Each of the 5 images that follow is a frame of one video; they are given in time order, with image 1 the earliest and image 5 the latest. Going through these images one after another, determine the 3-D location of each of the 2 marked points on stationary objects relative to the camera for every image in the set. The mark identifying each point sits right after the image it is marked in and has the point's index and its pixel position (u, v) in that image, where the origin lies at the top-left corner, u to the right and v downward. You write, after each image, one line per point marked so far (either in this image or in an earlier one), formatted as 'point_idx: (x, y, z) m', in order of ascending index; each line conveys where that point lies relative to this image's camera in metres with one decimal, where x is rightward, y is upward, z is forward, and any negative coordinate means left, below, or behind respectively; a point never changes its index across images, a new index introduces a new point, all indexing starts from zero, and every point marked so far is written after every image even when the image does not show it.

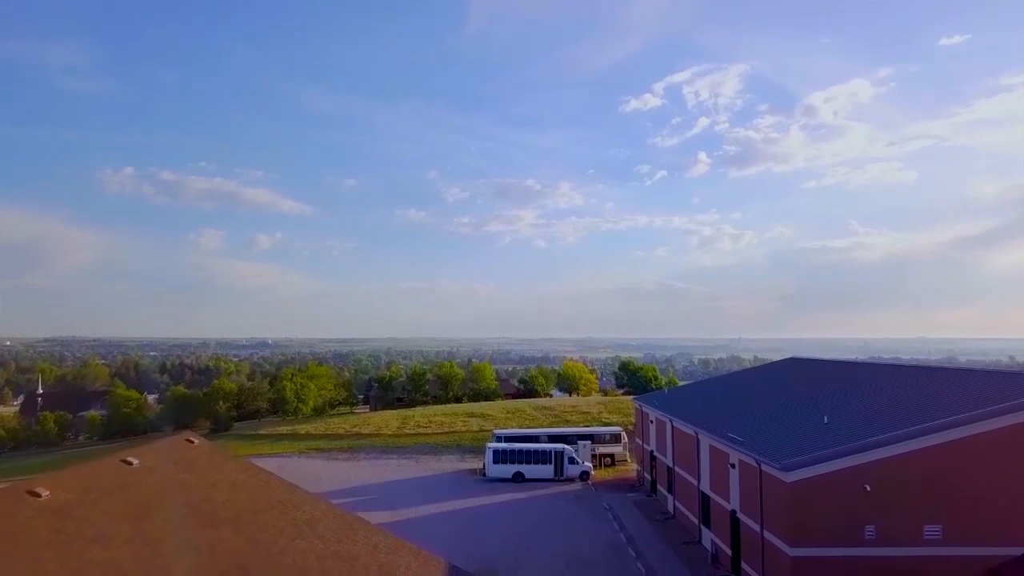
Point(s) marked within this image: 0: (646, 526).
0: (+4.1, -7.4, +18.0) m
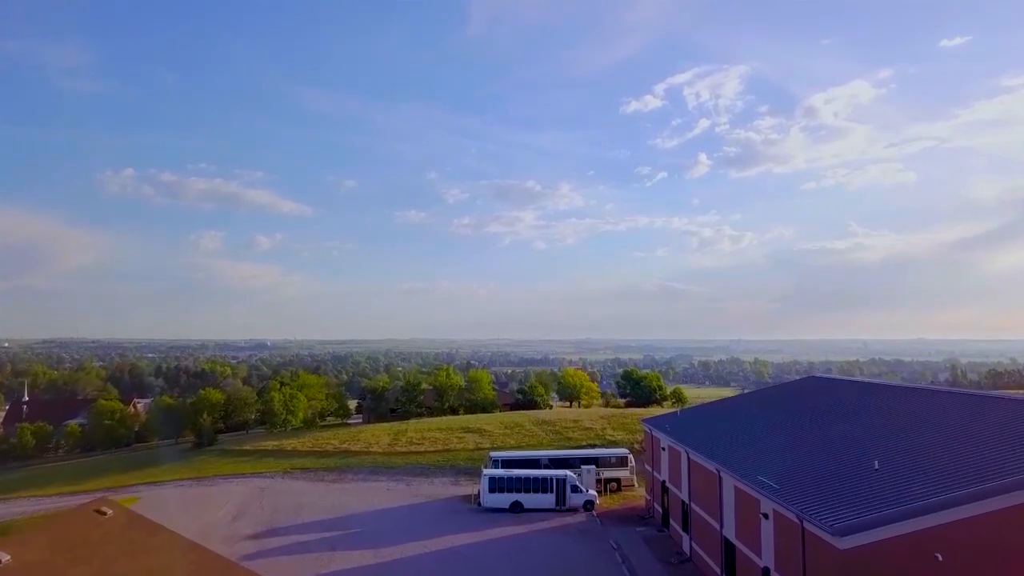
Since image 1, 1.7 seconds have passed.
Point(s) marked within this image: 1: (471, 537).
0: (+4.0, -7.6, +16.9) m
1: (-1.3, -8.0, +20.0) m
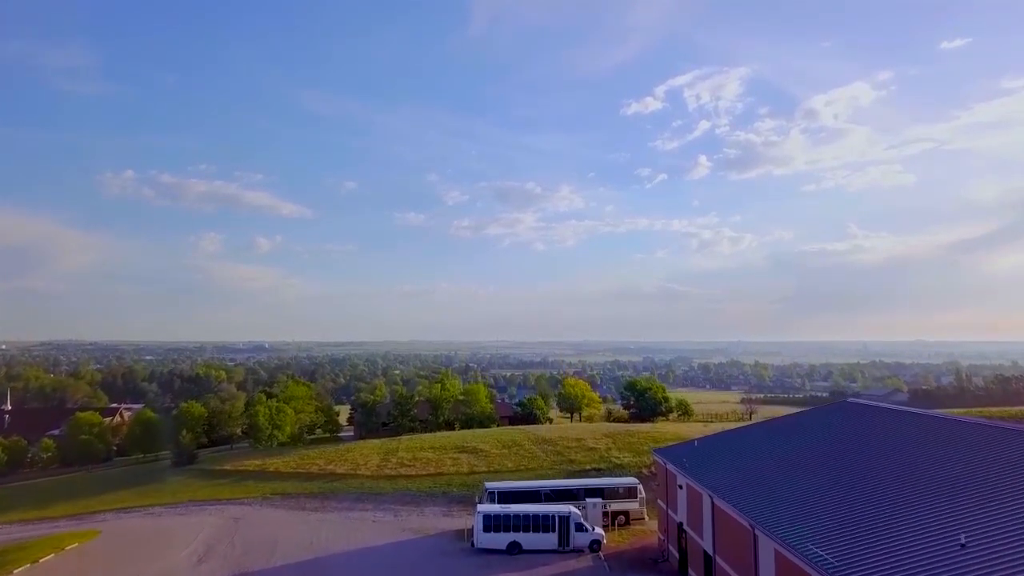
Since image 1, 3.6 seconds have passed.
0: (+4.0, -7.9, +15.7) m
1: (-1.4, -8.3, +18.7) m
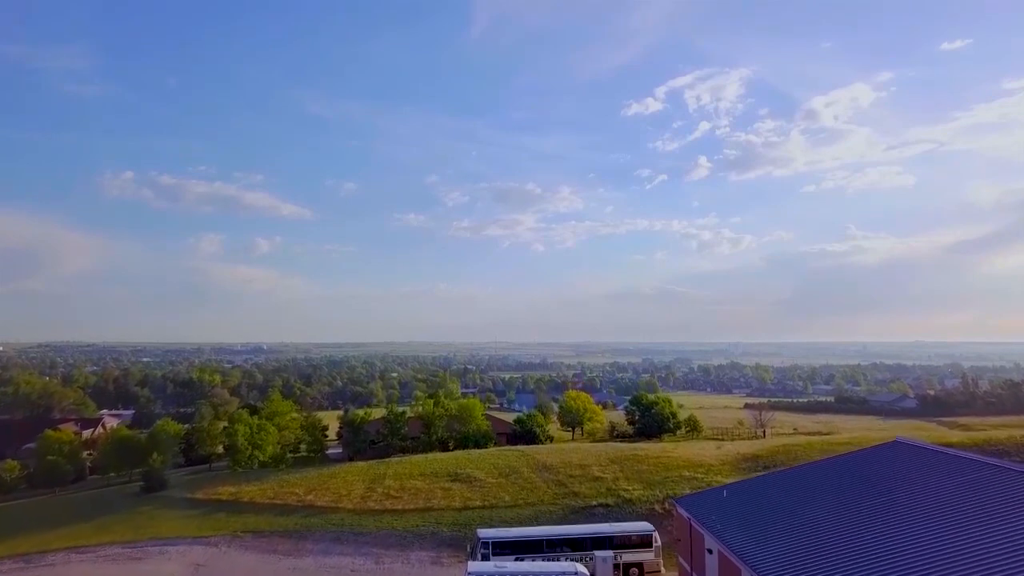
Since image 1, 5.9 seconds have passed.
0: (+3.9, -8.2, +14.1) m
1: (-1.4, -8.6, +17.2) m
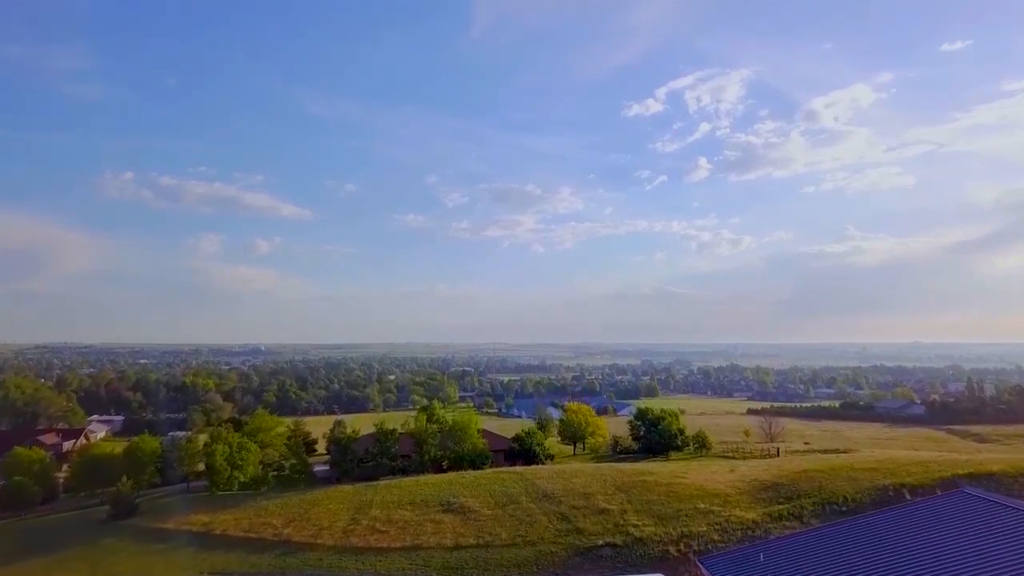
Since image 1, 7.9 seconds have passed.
0: (+3.8, -8.5, +12.8) m
1: (-1.5, -8.9, +15.8) m
